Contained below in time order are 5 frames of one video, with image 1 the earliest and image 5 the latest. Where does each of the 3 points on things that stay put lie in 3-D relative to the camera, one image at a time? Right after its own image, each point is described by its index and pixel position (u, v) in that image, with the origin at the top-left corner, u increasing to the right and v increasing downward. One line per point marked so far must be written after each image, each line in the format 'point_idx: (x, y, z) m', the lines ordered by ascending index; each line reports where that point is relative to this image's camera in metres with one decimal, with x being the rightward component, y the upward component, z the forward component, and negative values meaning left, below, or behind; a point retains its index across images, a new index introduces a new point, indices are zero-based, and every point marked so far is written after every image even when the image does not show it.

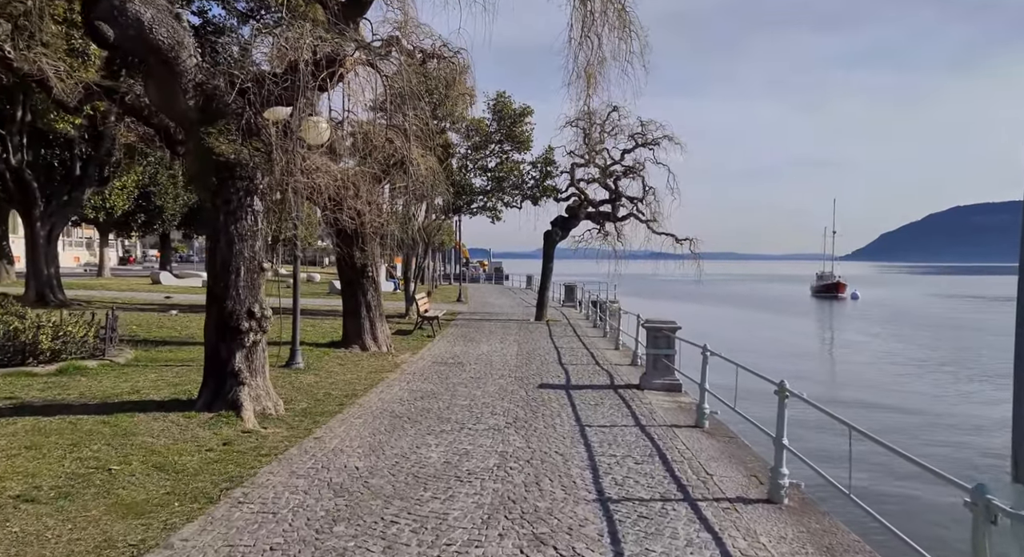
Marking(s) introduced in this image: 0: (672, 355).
0: (+2.4, -1.1, +10.8) m
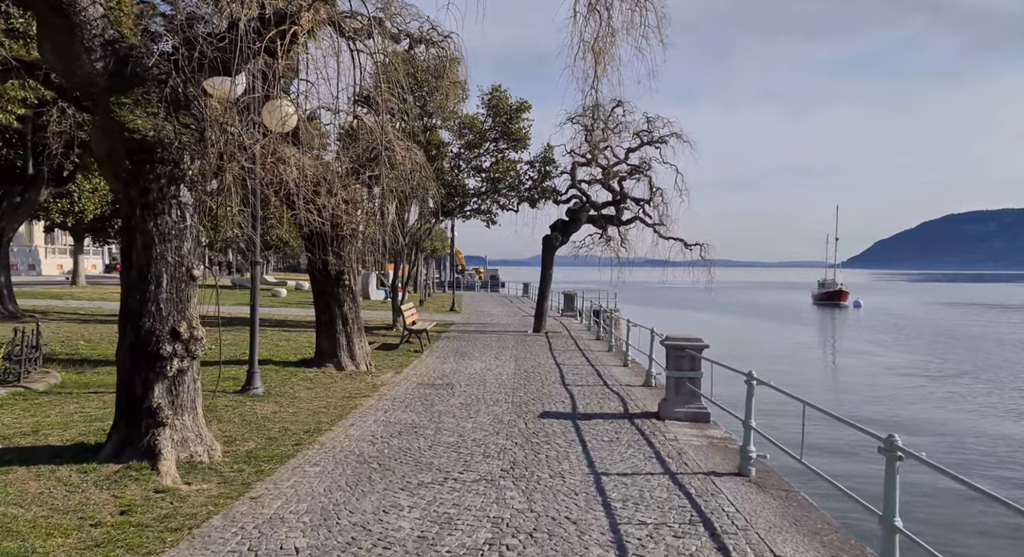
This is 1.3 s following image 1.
0: (+2.3, -1.3, +9.2) m
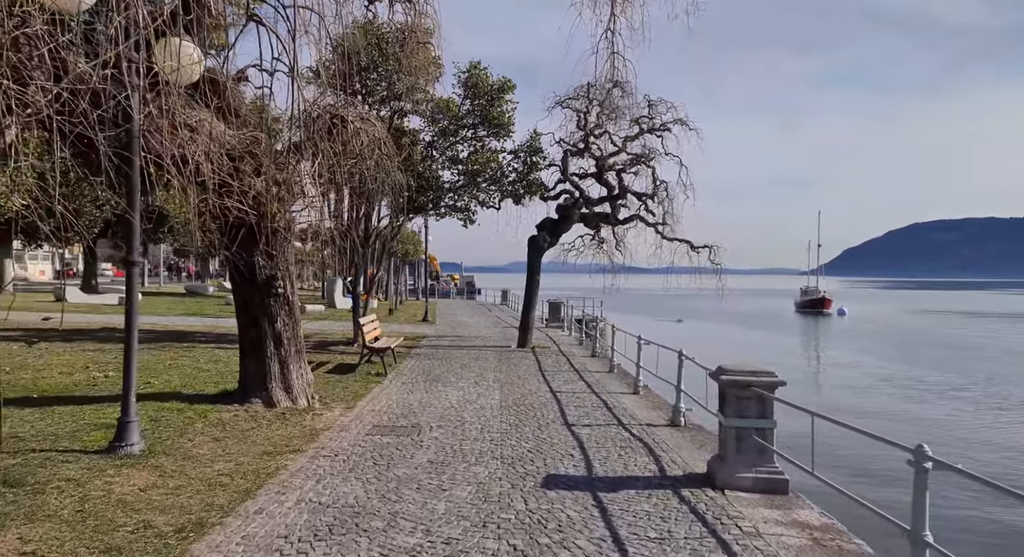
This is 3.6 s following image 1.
0: (+2.3, -1.3, +6.4) m
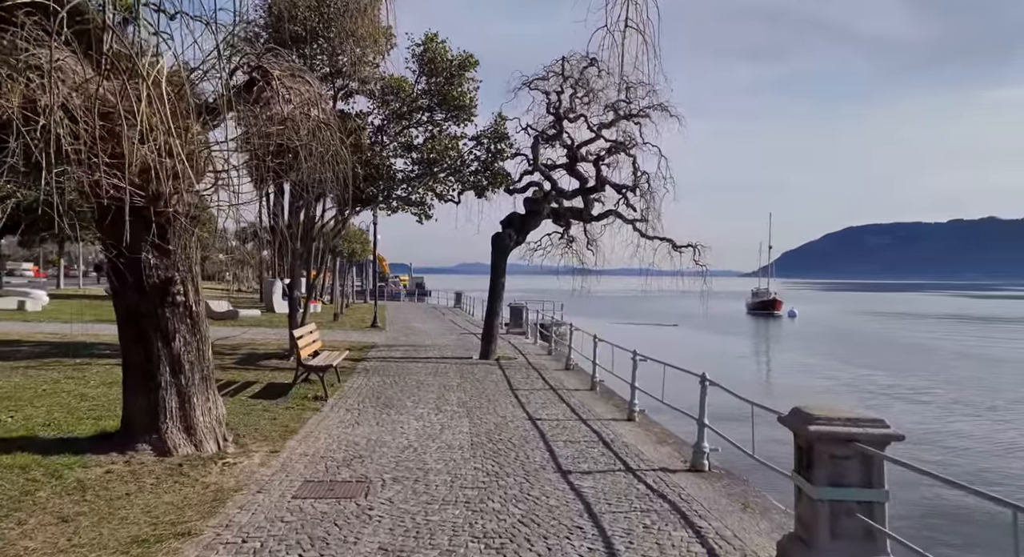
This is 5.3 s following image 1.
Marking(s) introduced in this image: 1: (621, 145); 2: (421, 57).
0: (+2.2, -1.4, +4.4) m
1: (+2.4, +2.9, +16.2) m
2: (-2.1, +5.0, +16.5) m
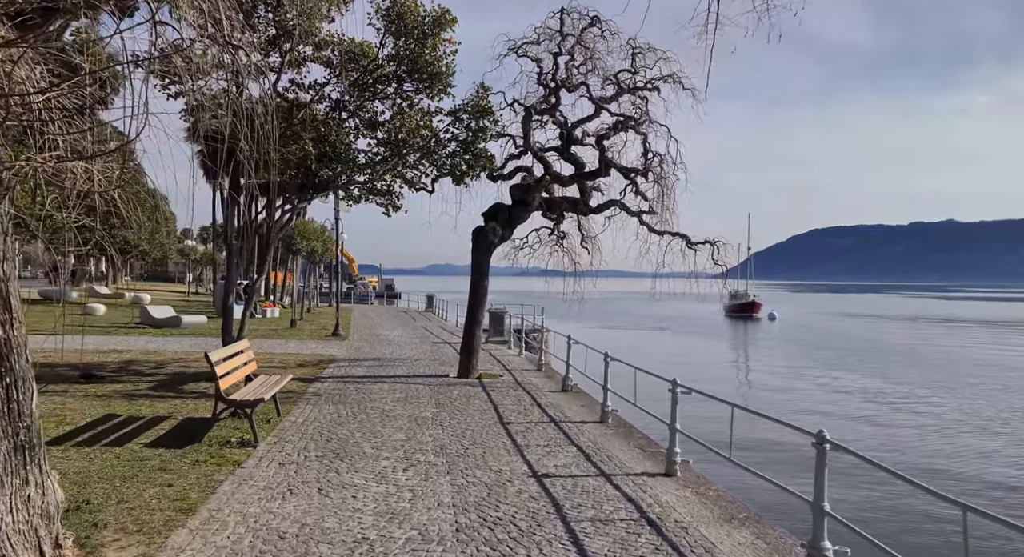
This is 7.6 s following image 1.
0: (+2.4, -1.4, +1.8) m
1: (+2.1, +2.9, +13.6) m
2: (-2.3, +4.9, +13.7) m
